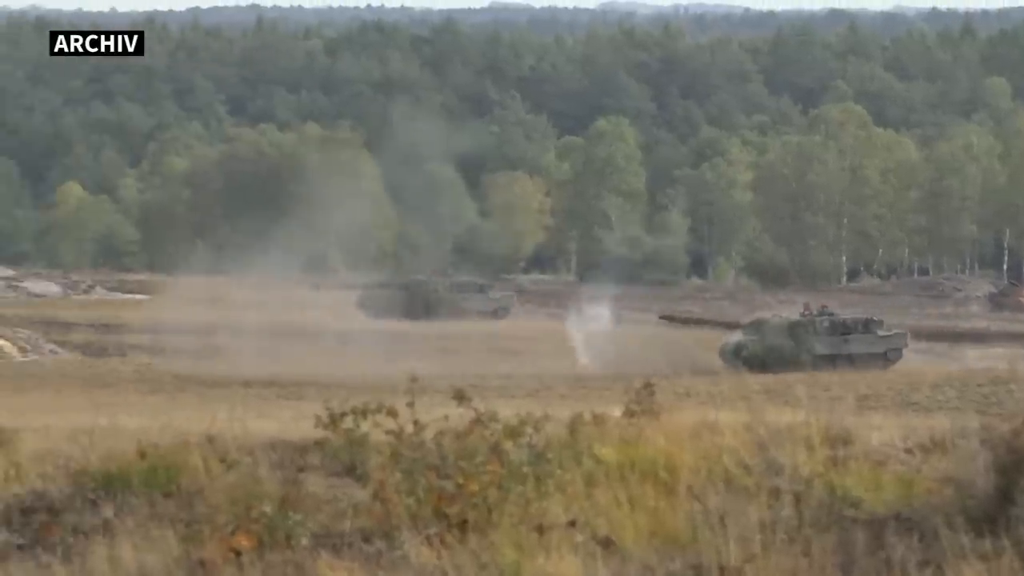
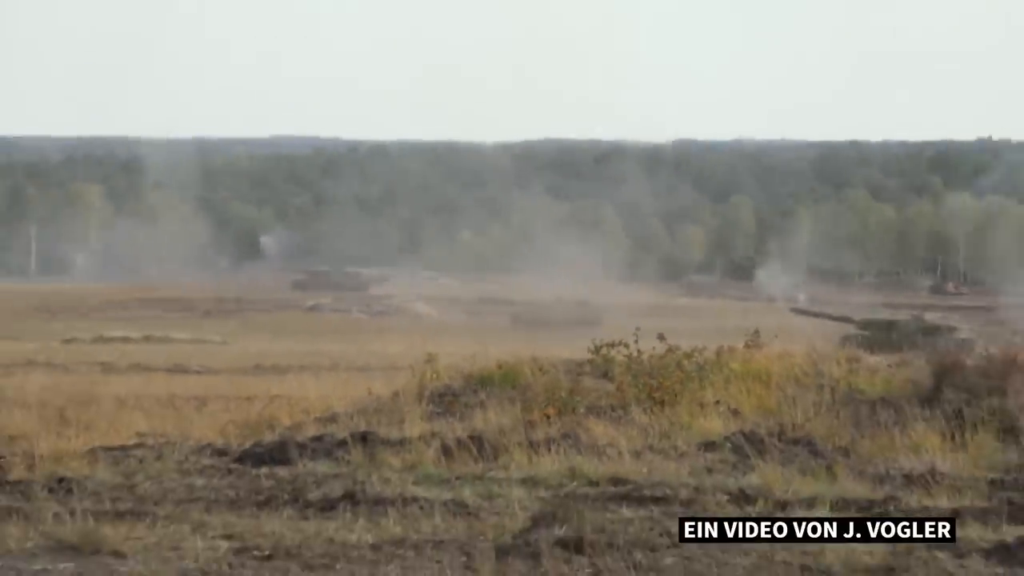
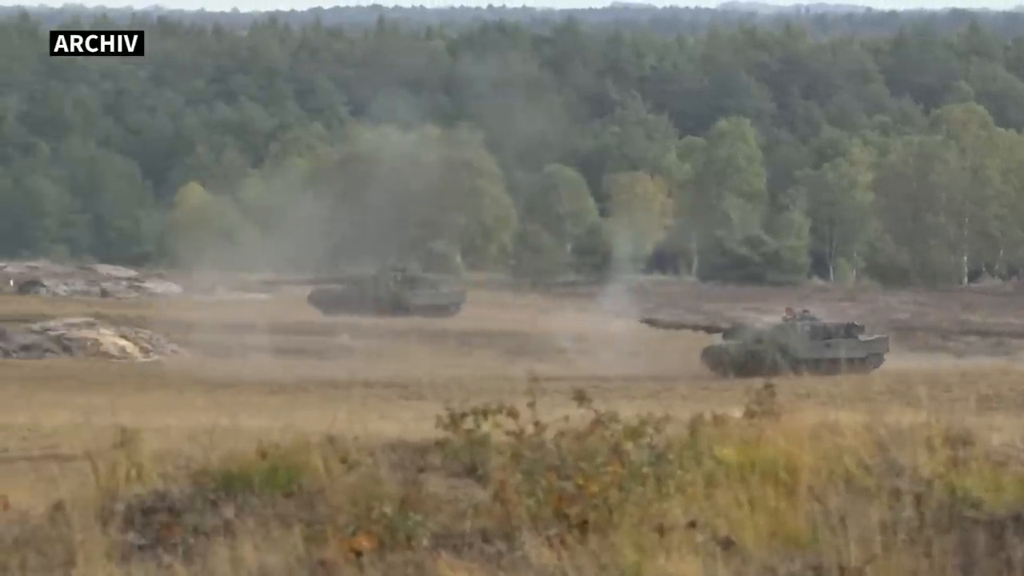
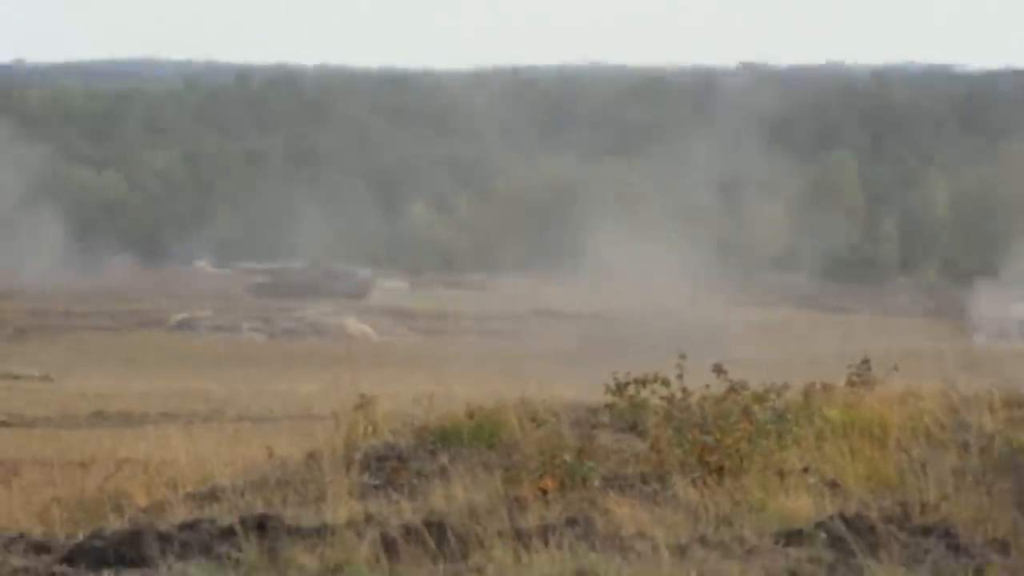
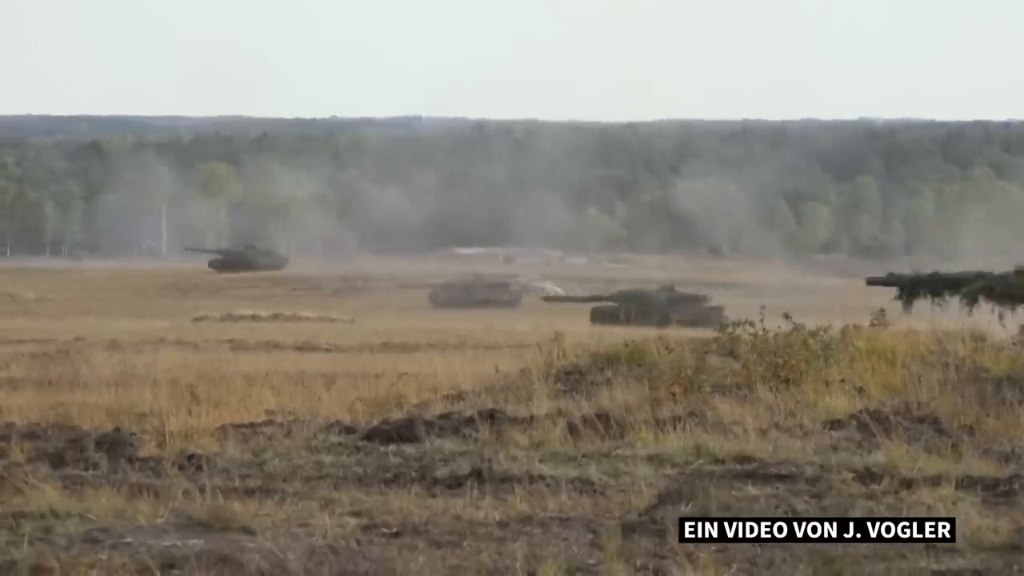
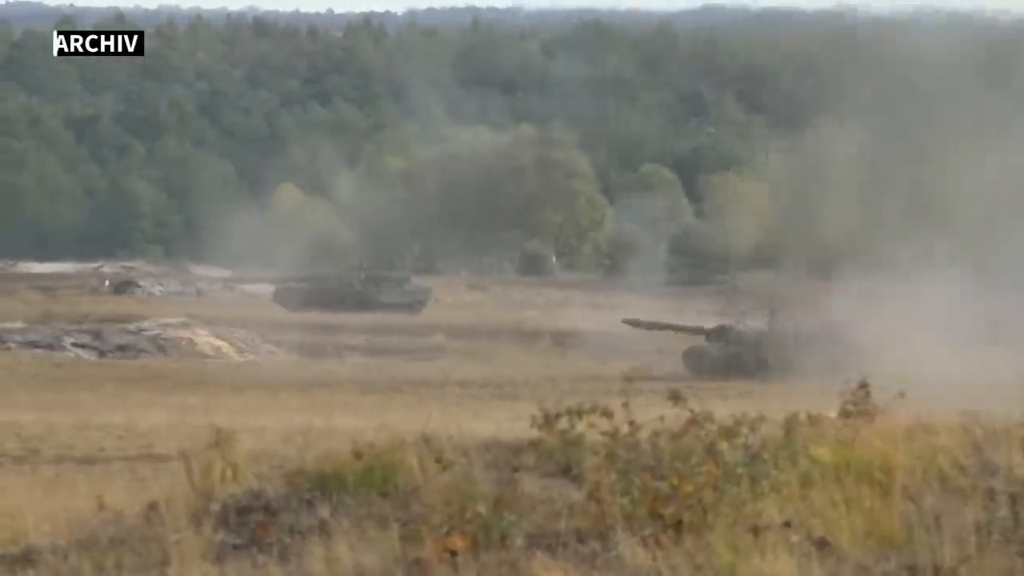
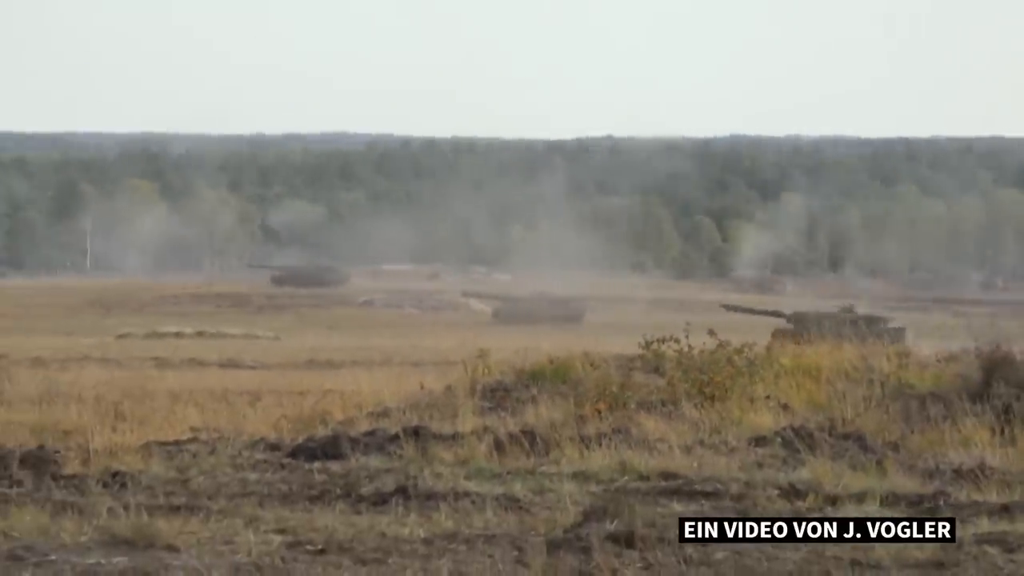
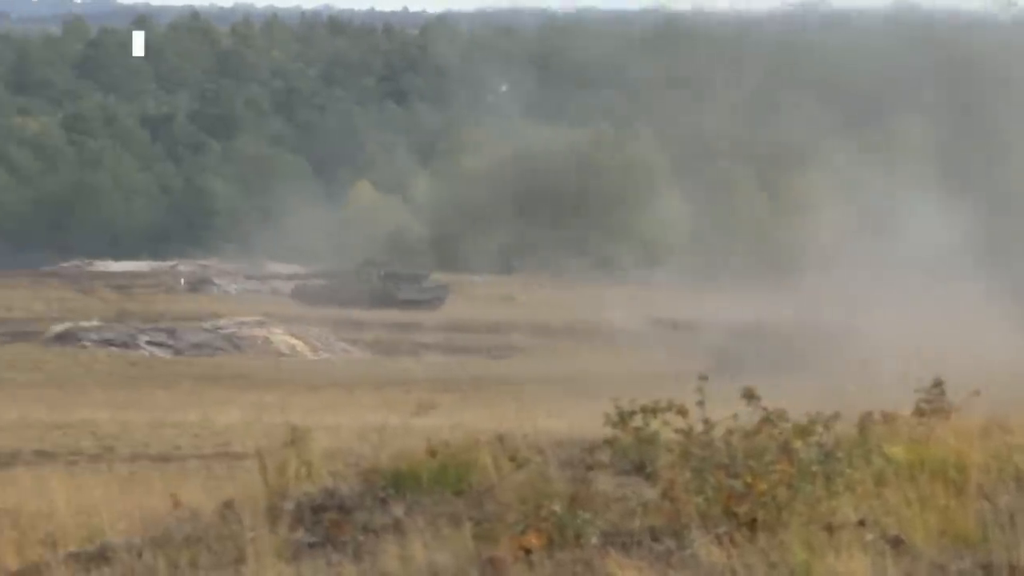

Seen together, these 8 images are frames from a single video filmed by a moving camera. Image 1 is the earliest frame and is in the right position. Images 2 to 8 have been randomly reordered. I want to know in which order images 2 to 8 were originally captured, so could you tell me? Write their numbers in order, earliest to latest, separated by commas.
3, 6, 8, 4, 2, 7, 5
